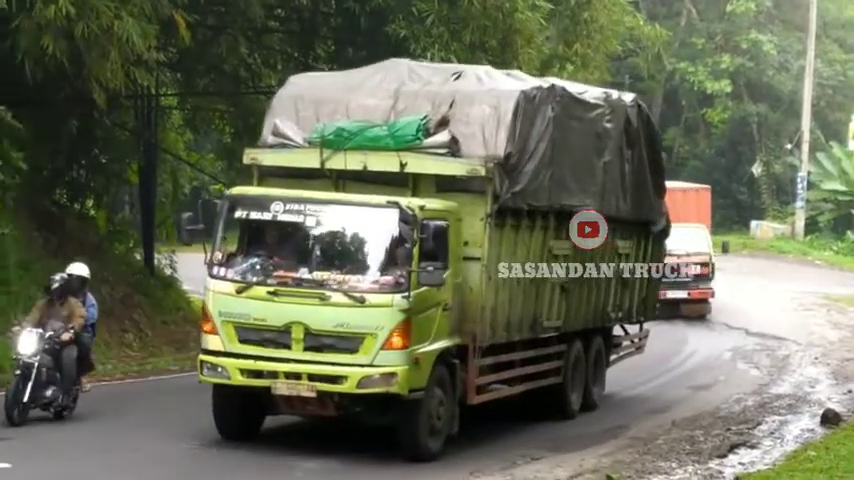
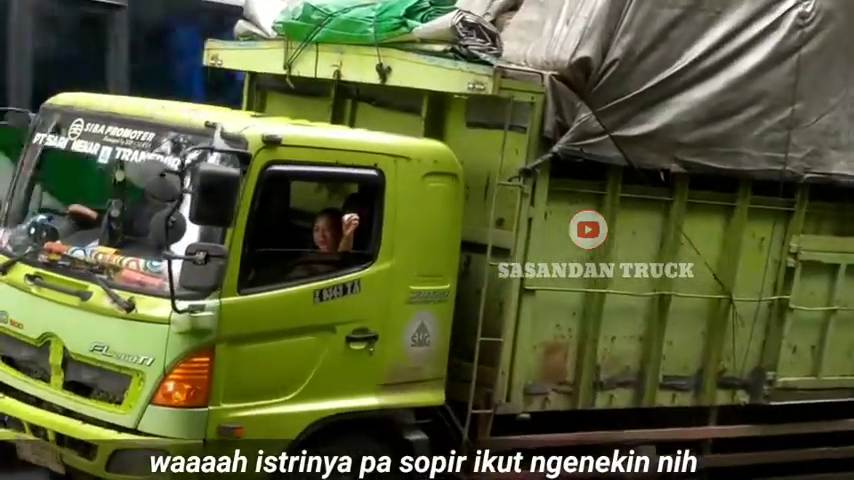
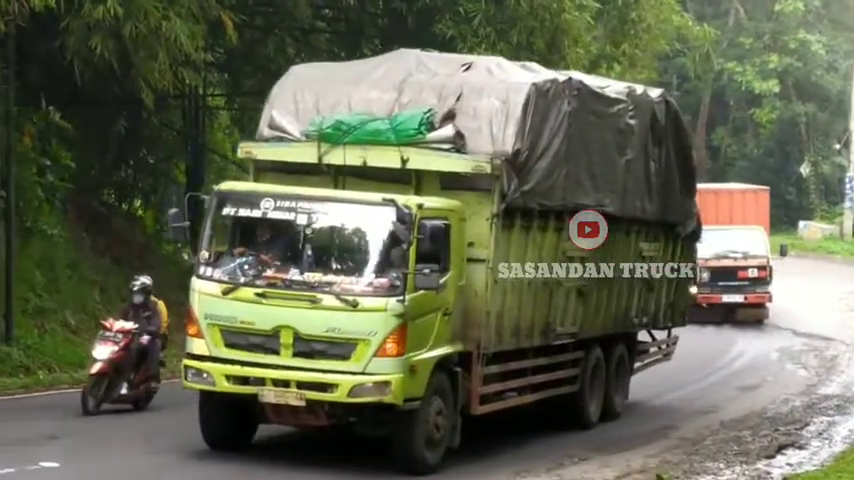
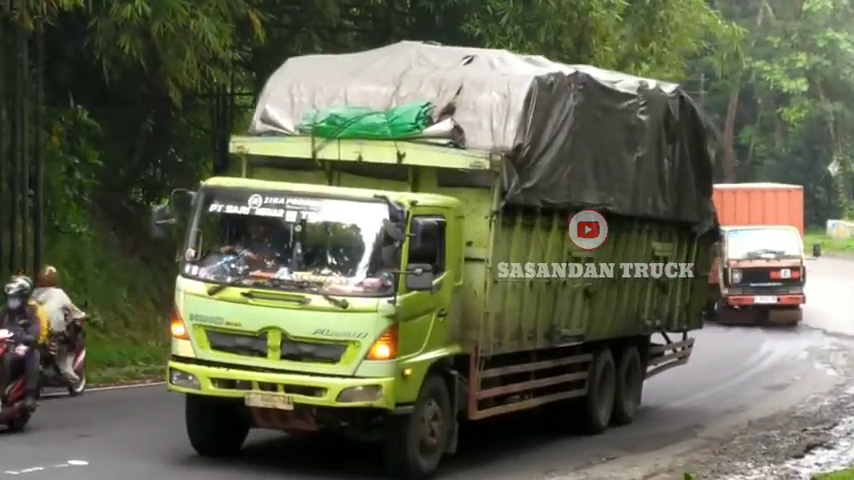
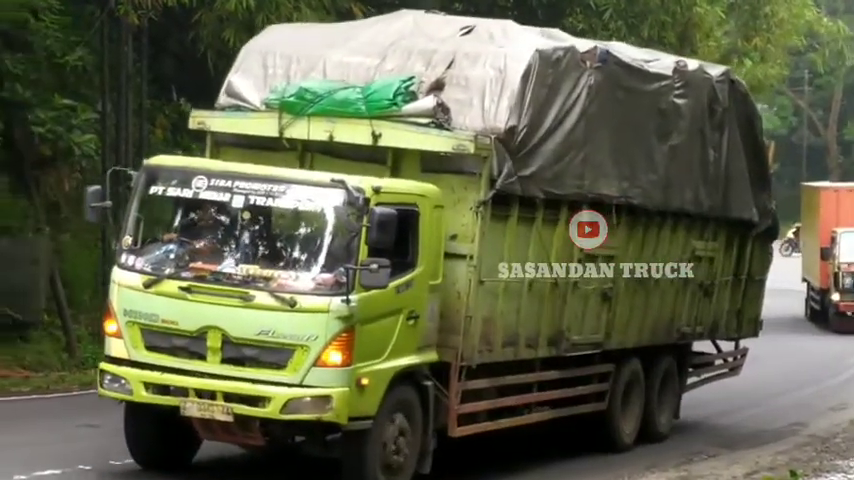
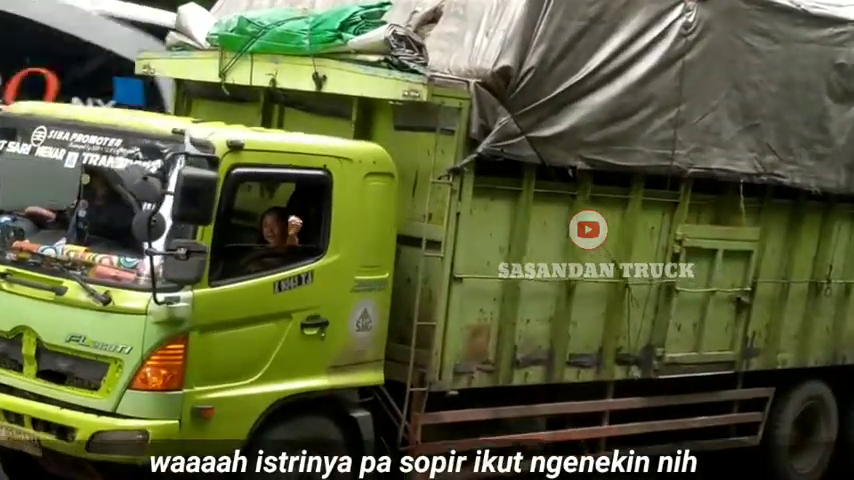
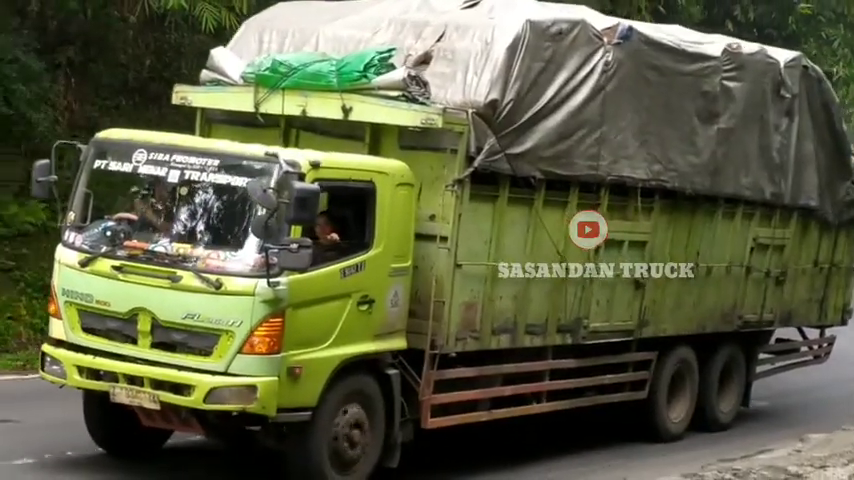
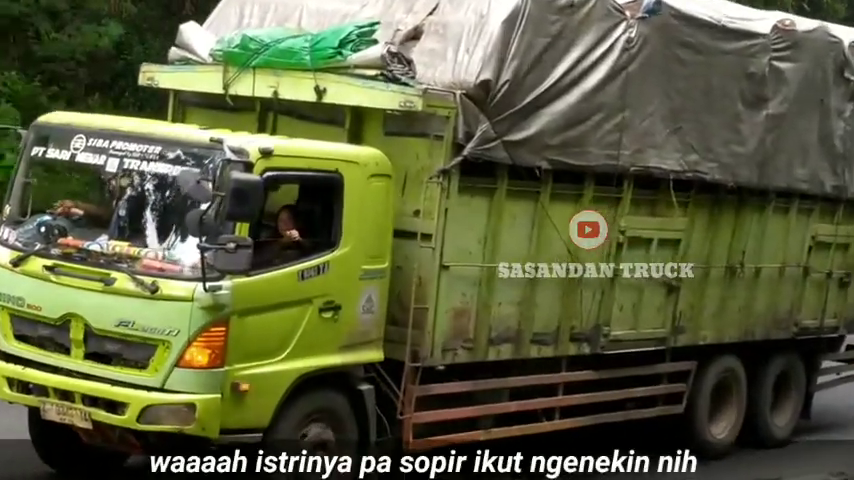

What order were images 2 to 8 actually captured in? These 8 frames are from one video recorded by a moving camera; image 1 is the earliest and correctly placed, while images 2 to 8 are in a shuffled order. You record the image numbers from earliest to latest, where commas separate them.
3, 4, 5, 7, 8, 6, 2
